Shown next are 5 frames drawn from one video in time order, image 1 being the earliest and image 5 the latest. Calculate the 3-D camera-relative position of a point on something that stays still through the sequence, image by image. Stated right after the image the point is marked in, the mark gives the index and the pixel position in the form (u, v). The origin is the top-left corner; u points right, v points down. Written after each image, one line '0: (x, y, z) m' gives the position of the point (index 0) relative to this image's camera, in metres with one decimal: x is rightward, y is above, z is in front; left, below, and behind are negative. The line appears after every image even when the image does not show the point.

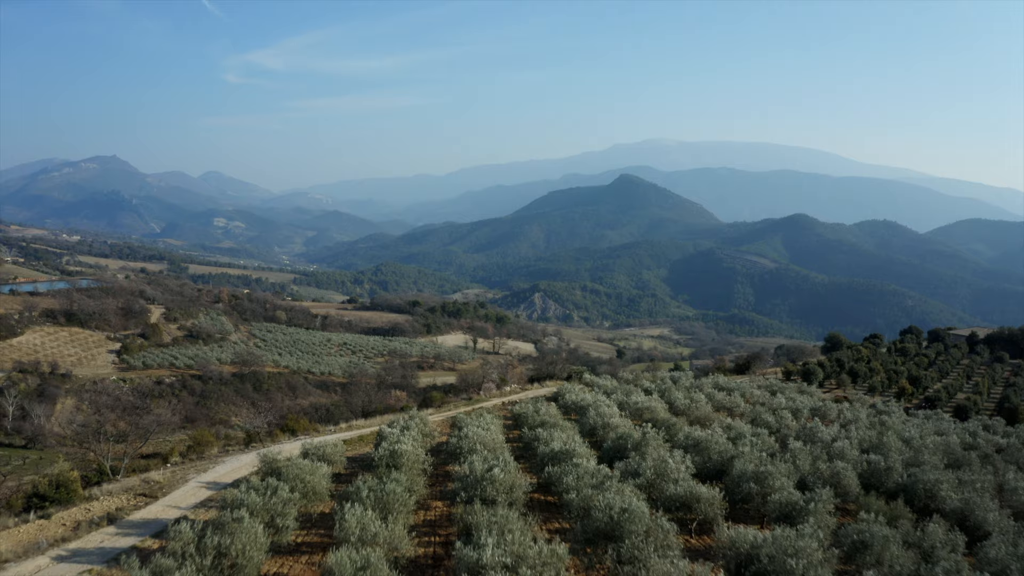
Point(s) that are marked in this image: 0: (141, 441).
0: (-12.9, -5.4, +18.9) m
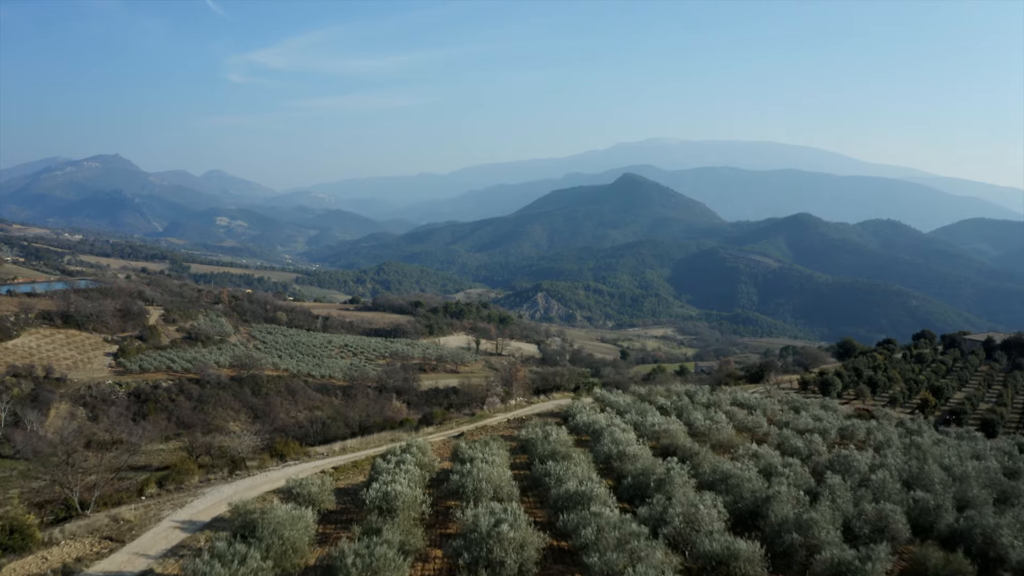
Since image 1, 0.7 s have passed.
0: (-12.8, -5.5, +18.3) m
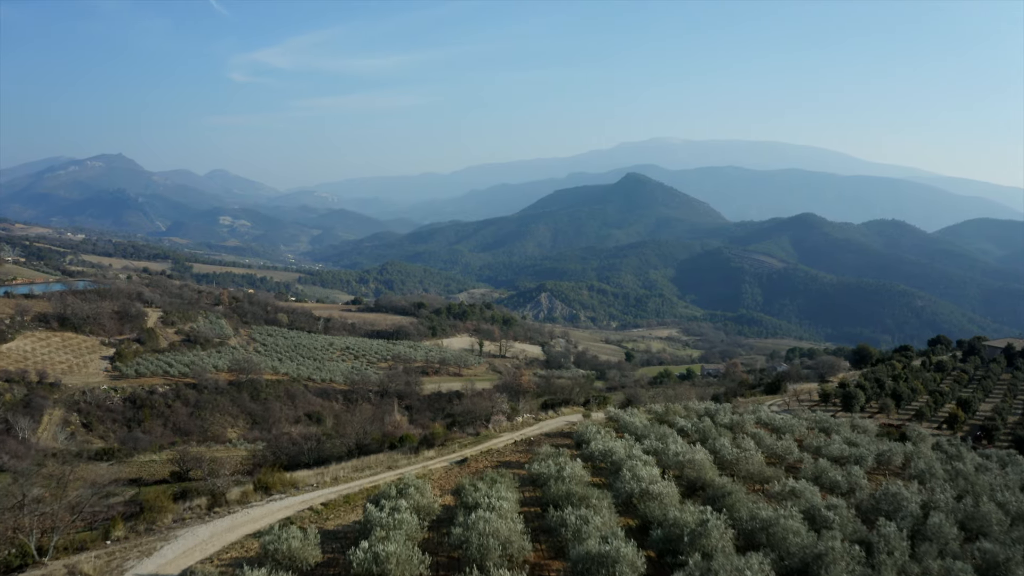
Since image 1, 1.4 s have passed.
0: (-12.6, -5.7, +17.7) m
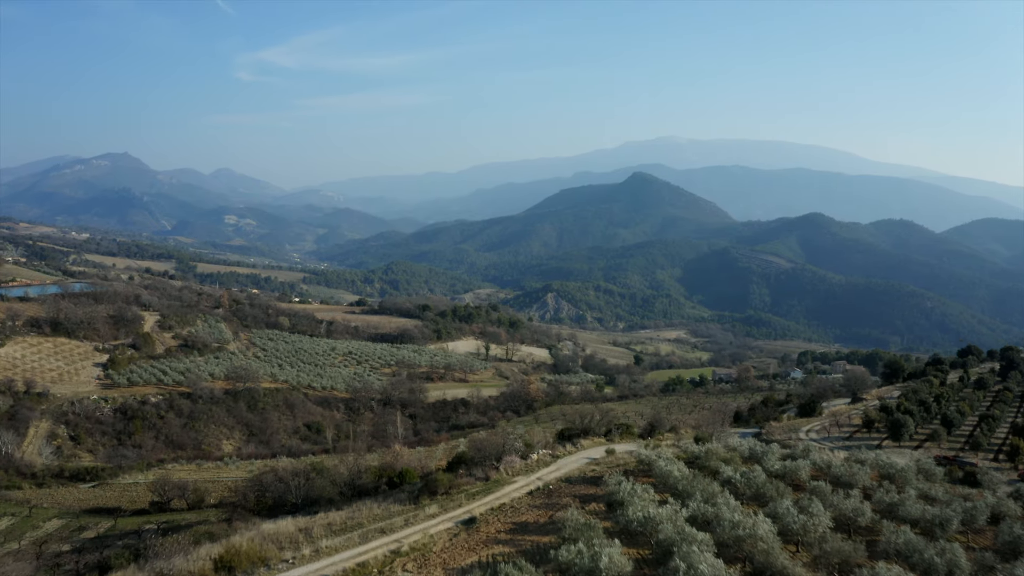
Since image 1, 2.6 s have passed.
0: (-12.3, -6.0, +16.5) m
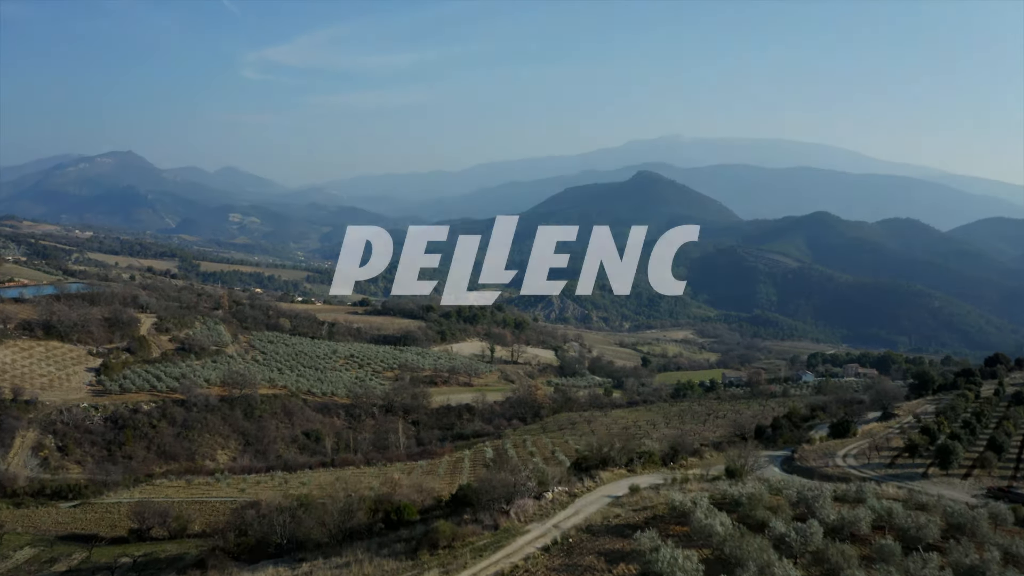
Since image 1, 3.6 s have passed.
0: (-12.1, -6.2, +15.5) m
